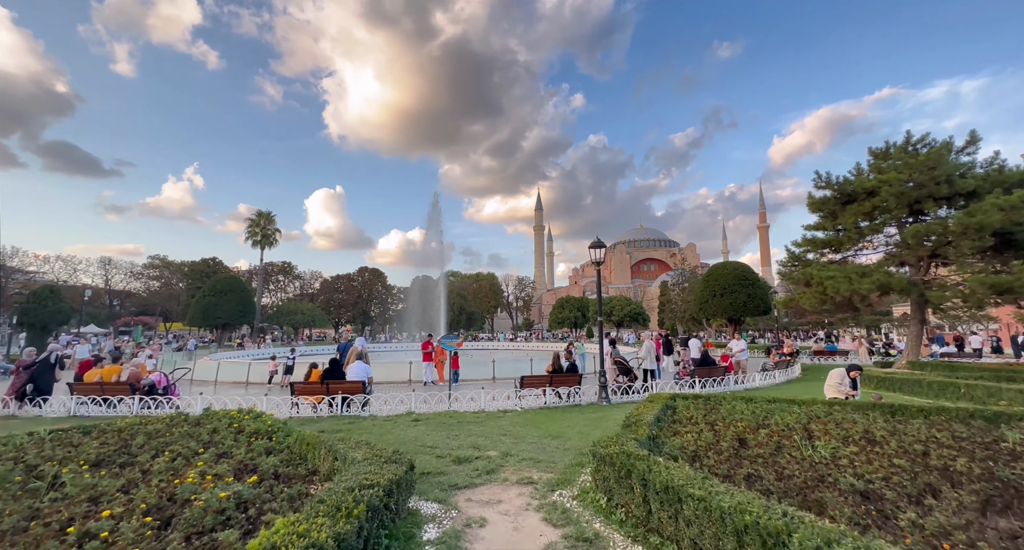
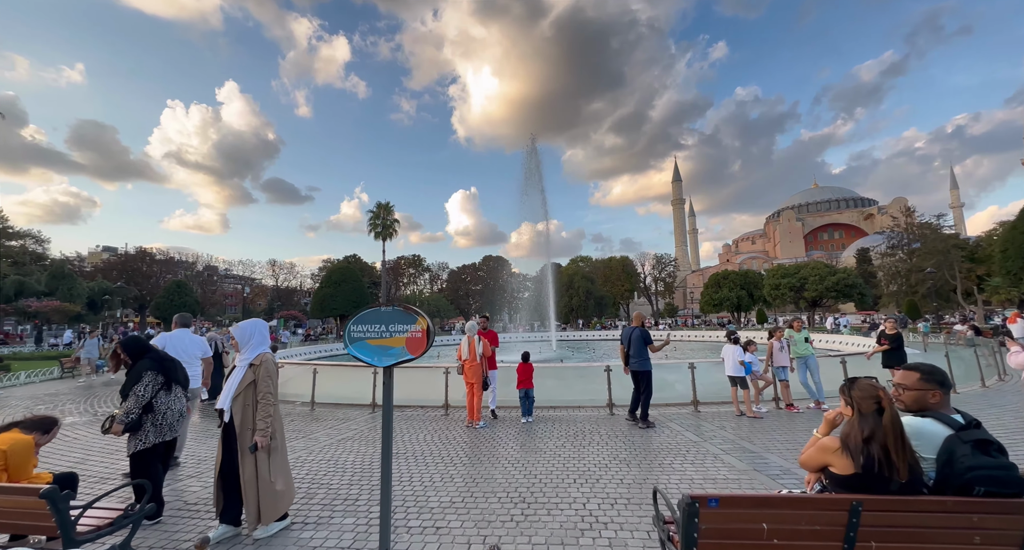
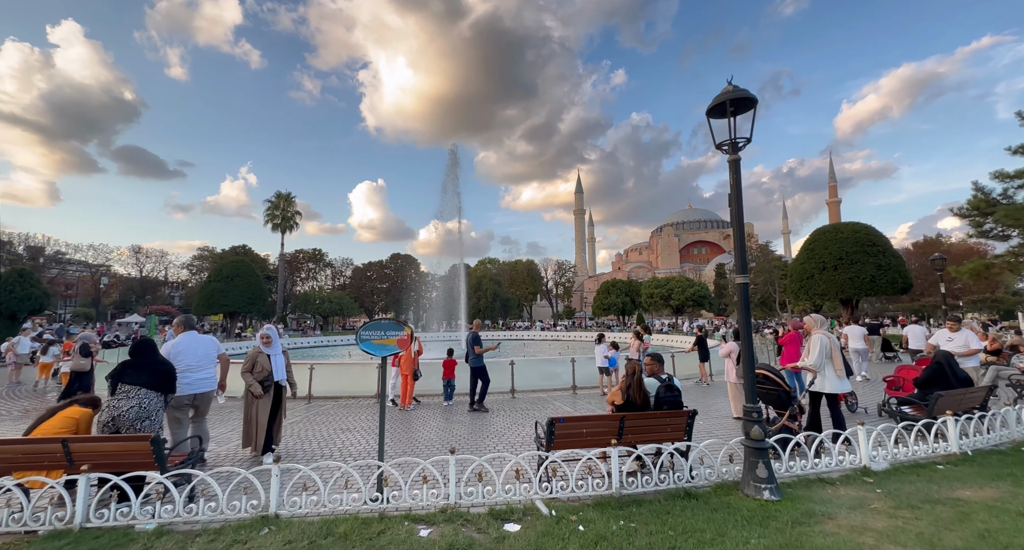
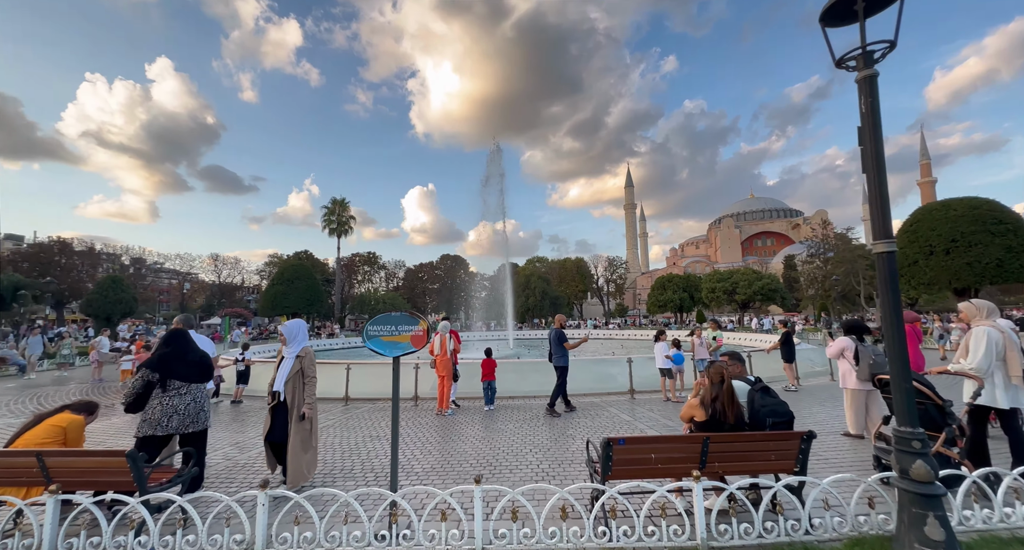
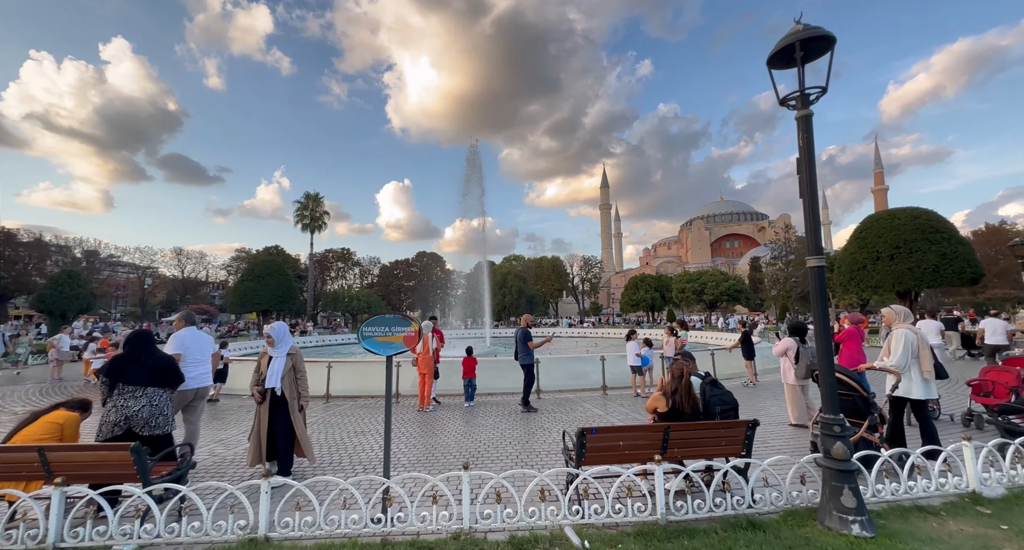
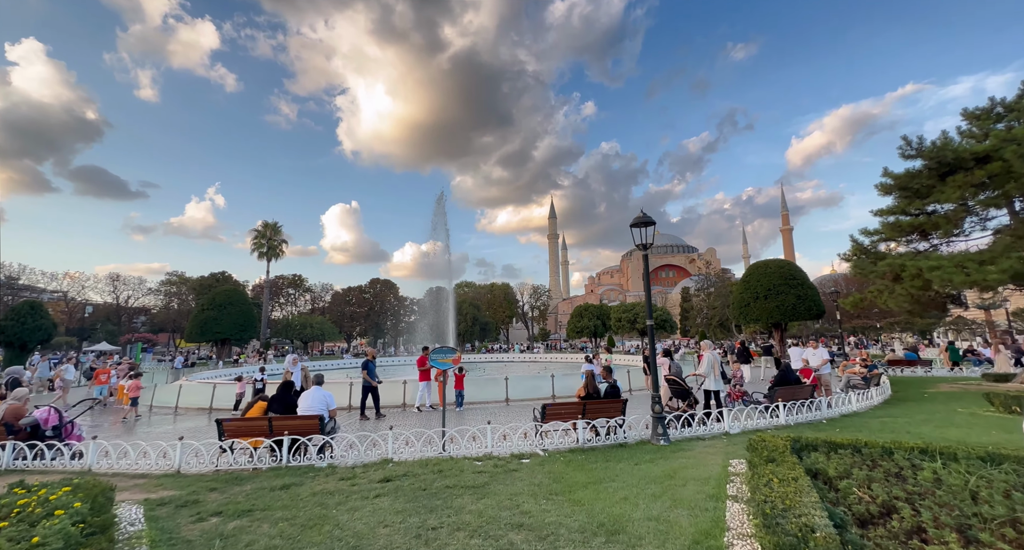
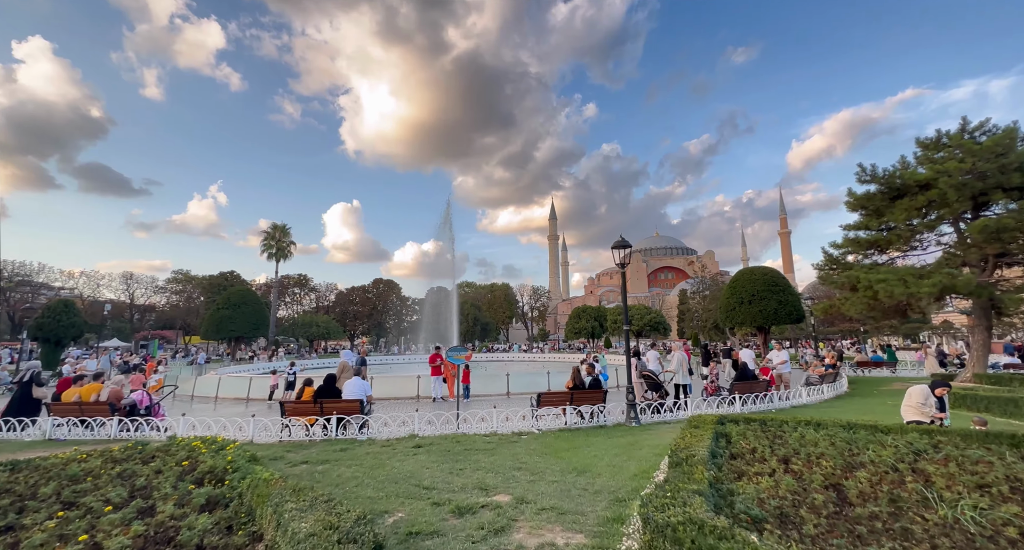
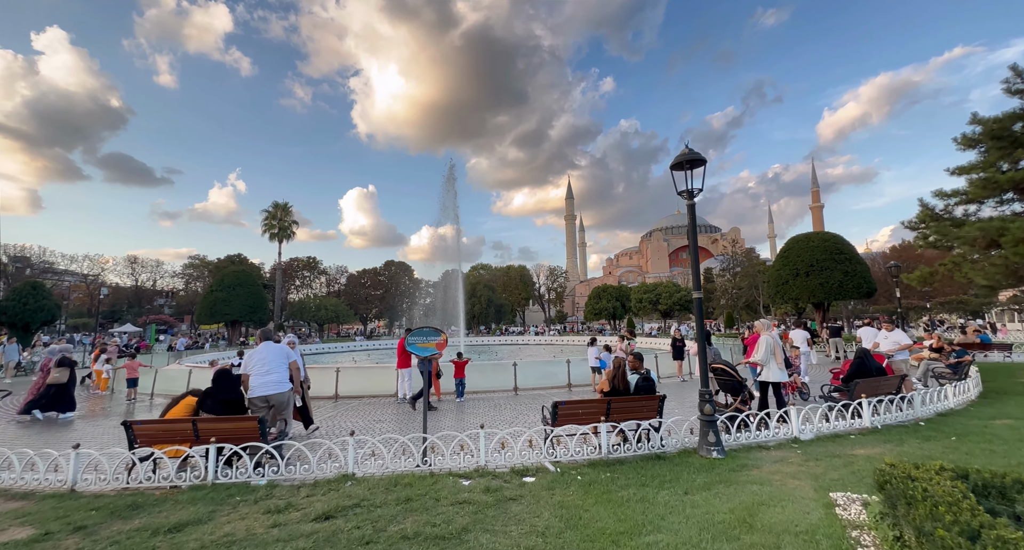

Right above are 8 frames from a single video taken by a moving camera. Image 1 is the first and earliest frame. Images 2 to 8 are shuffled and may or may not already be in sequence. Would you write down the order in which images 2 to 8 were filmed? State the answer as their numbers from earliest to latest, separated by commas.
7, 6, 8, 3, 5, 4, 2
